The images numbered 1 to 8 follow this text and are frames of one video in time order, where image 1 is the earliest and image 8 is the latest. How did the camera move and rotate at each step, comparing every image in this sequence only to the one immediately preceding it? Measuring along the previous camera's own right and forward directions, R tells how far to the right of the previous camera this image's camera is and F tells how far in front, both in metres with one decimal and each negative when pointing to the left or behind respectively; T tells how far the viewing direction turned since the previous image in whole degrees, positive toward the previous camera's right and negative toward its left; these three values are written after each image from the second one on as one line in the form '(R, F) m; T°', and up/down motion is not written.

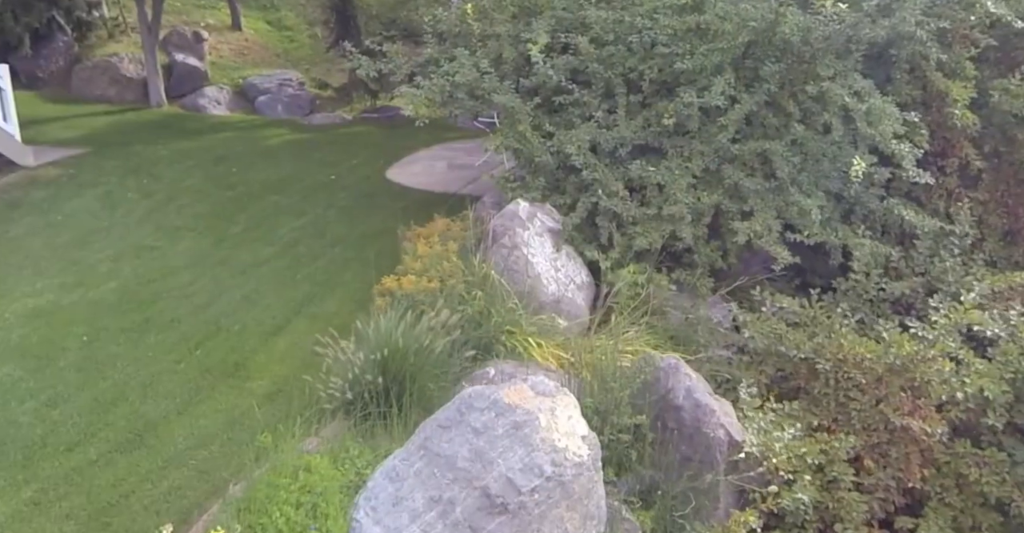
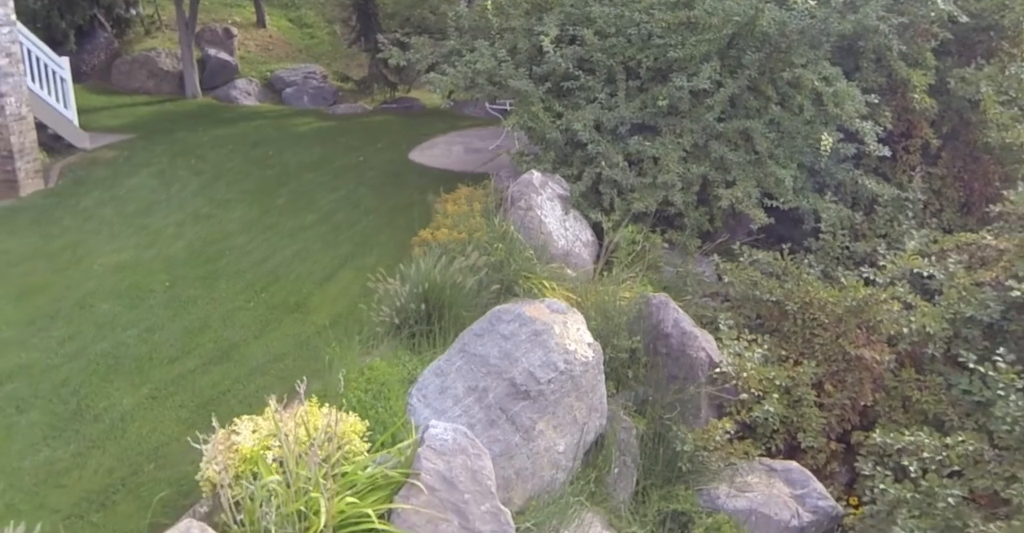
(-0.1, -1.0) m; 0°
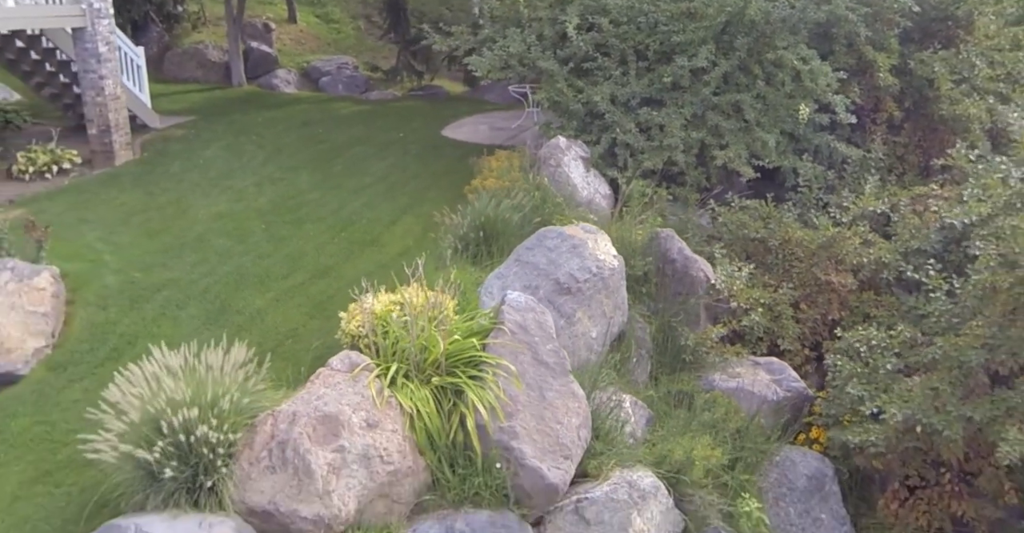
(-0.4, -1.5) m; 0°
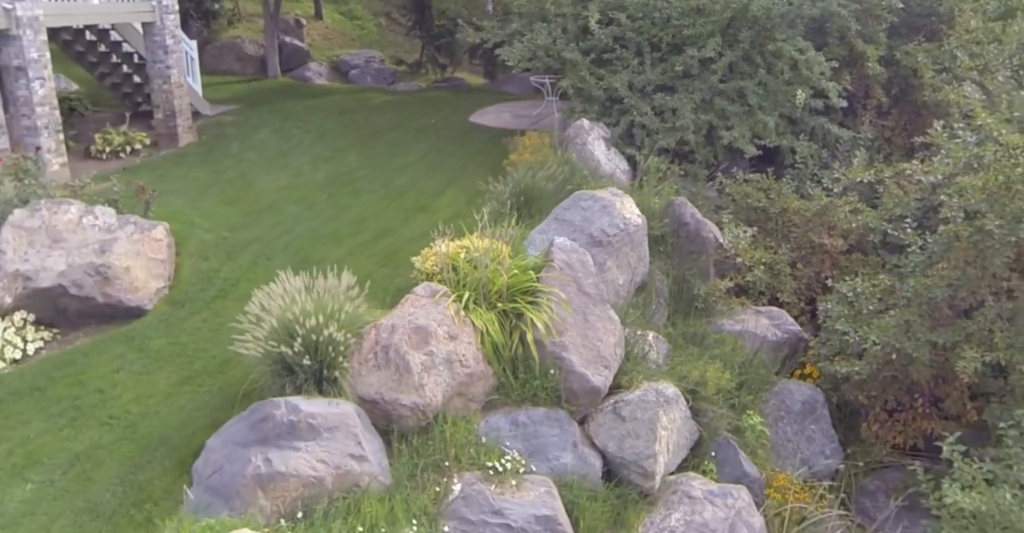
(-0.4, -1.2) m; 0°
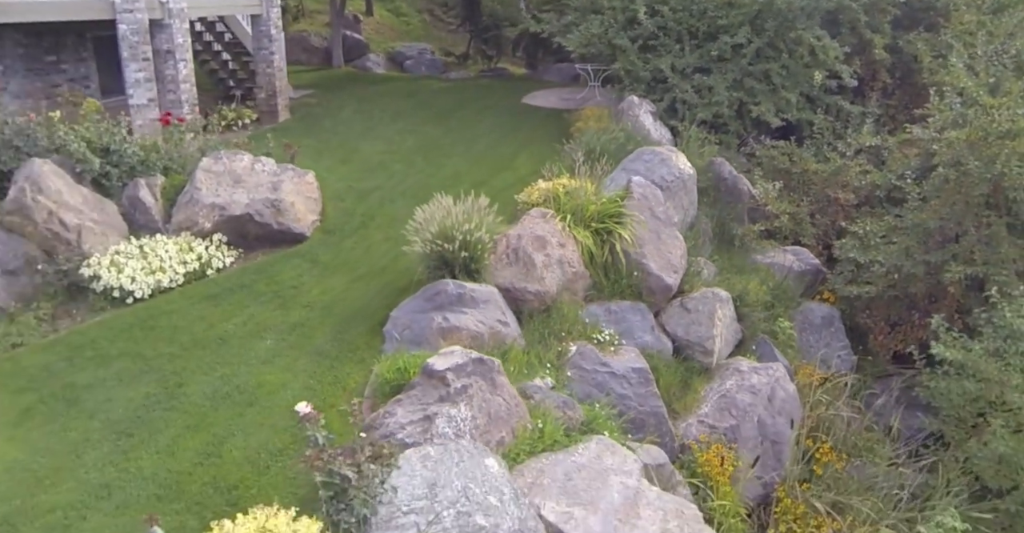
(-0.8, -1.9) m; 0°
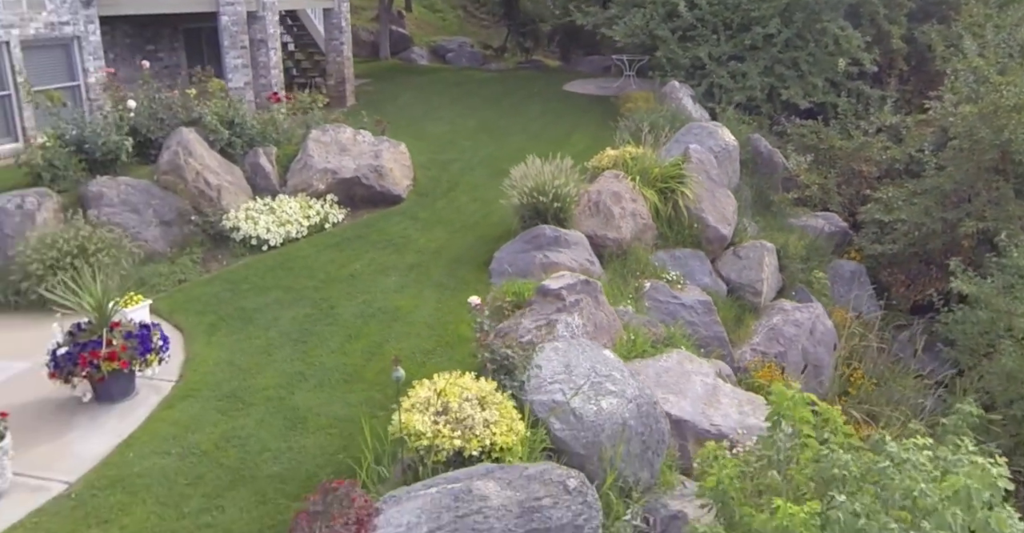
(-0.8, -1.3) m; 0°
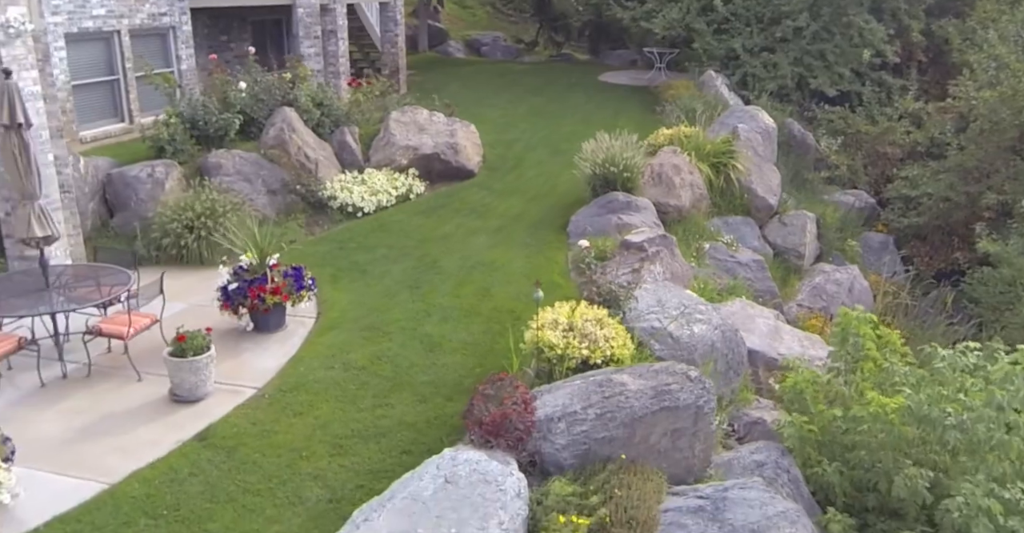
(-0.8, -1.0) m; 0°
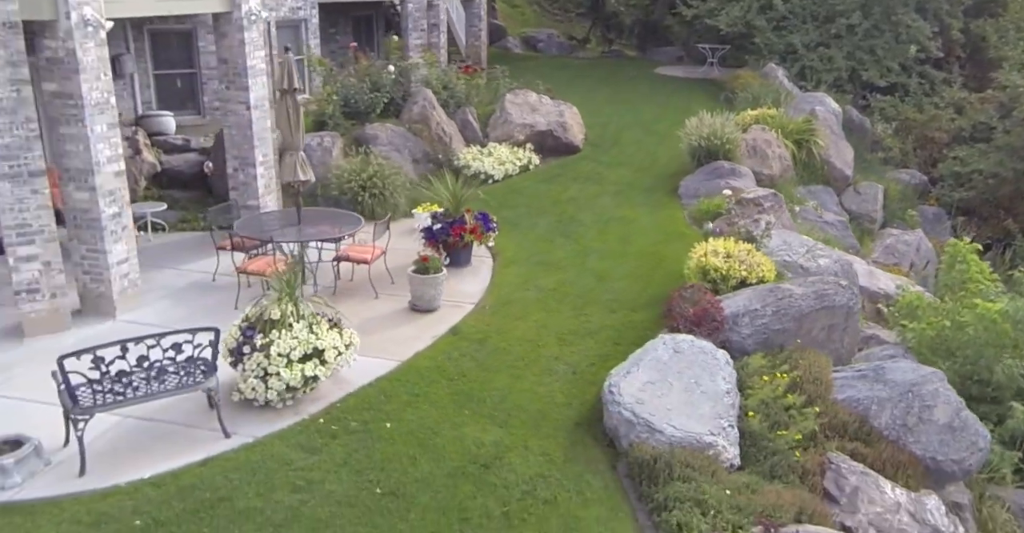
(-1.5, -1.5) m; 0°
